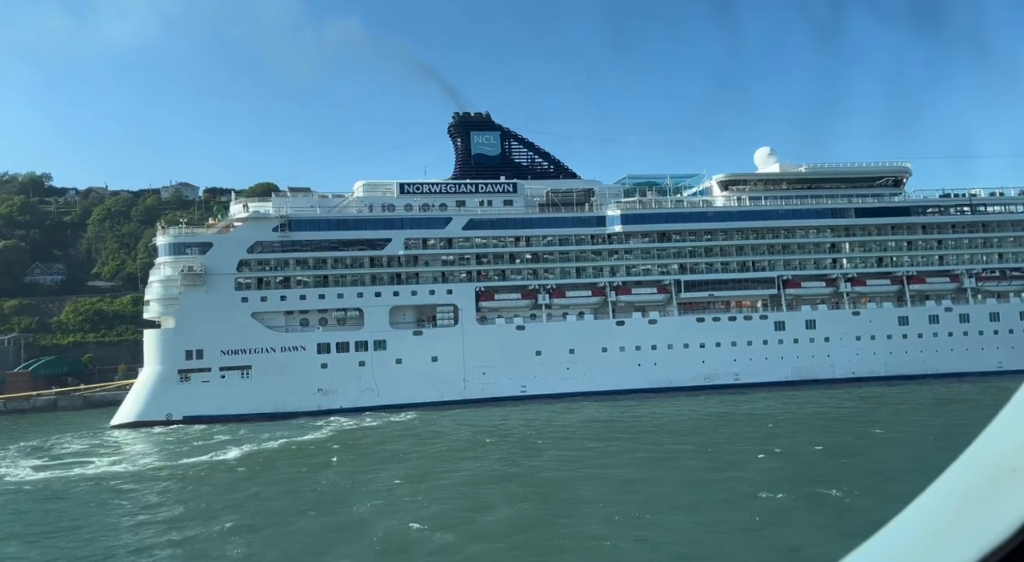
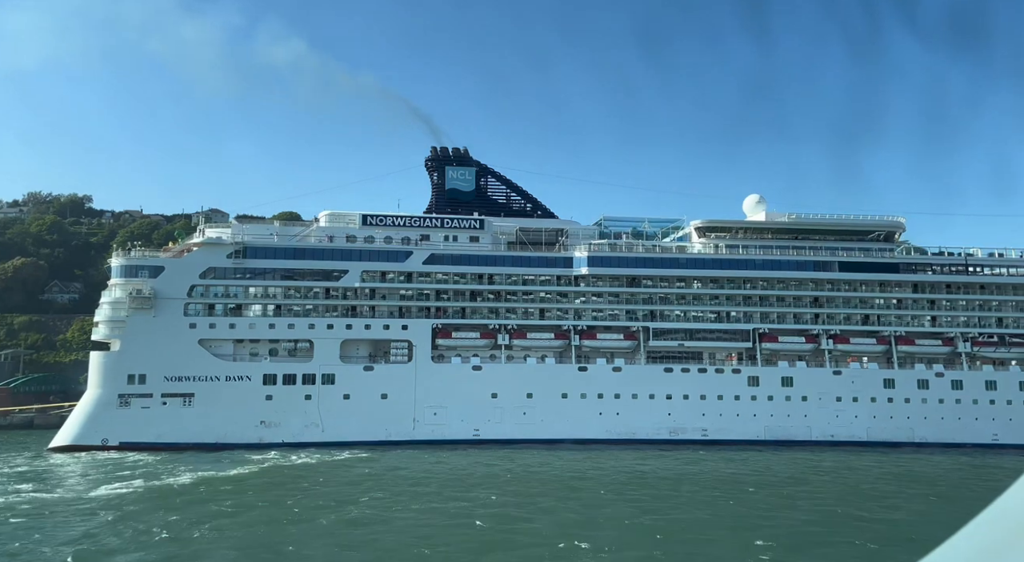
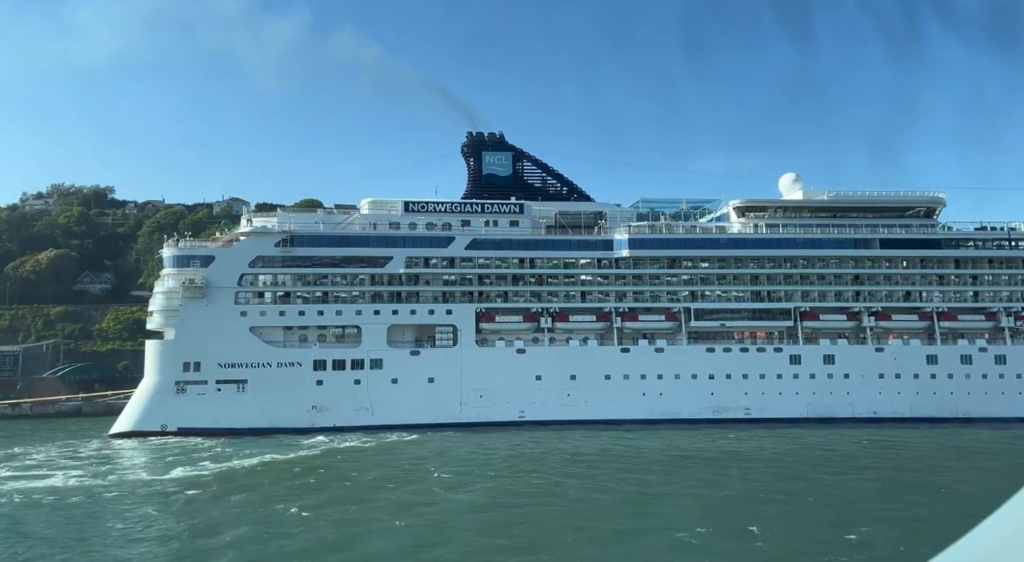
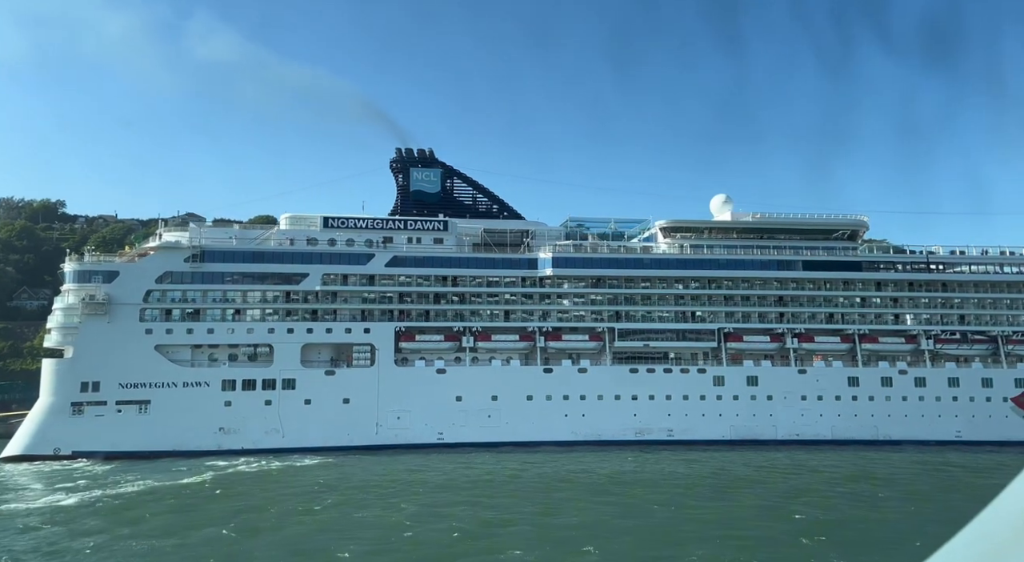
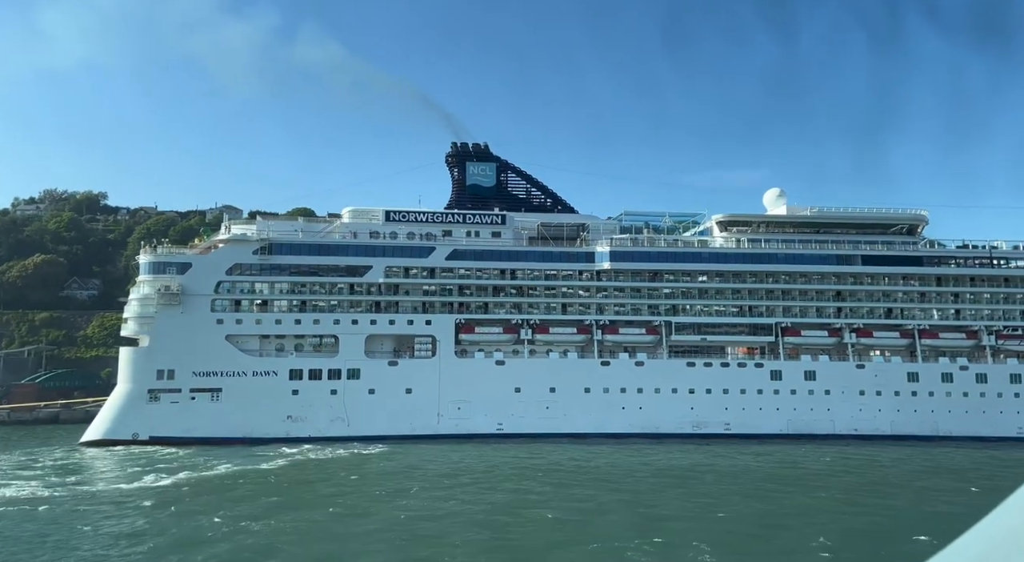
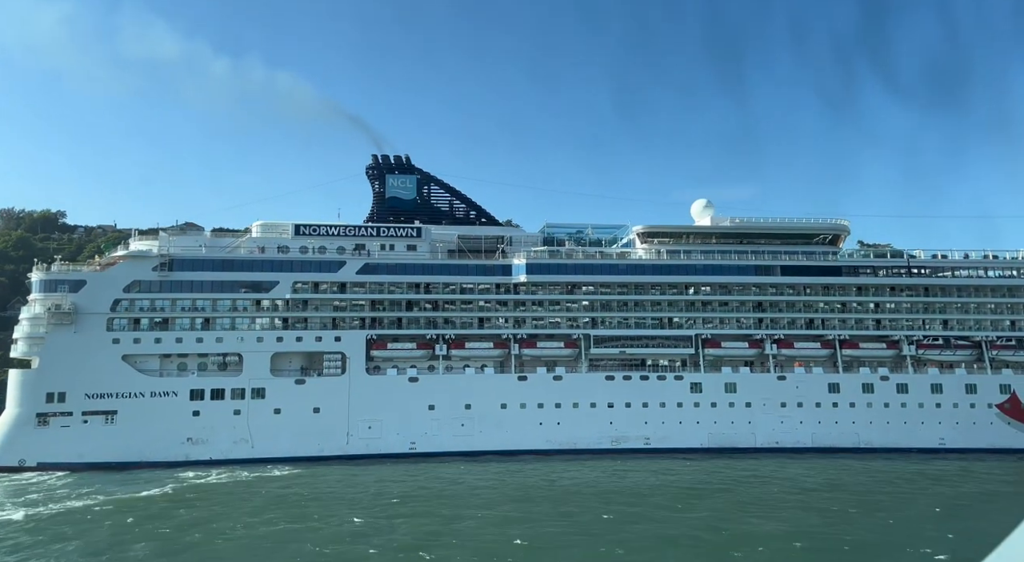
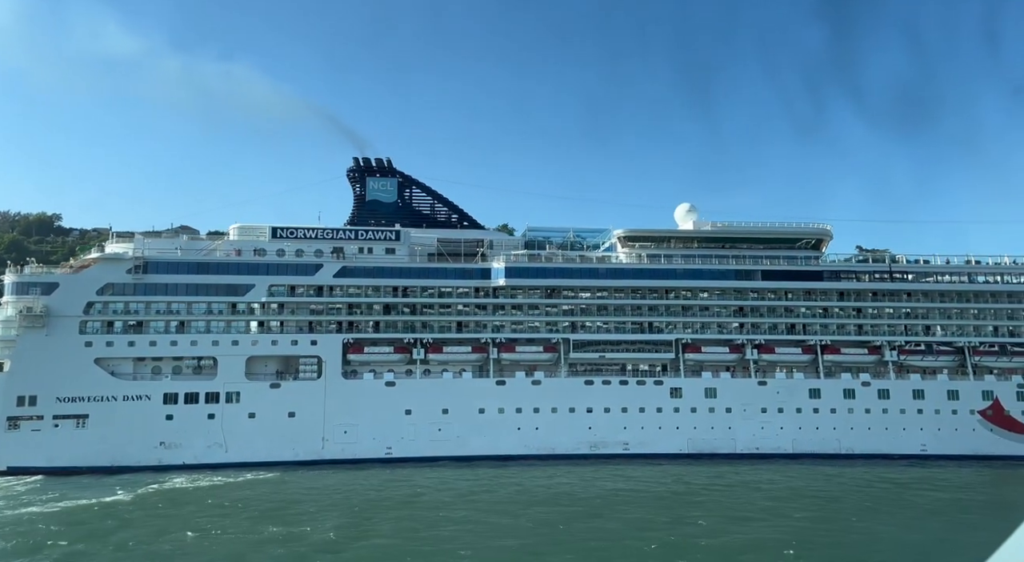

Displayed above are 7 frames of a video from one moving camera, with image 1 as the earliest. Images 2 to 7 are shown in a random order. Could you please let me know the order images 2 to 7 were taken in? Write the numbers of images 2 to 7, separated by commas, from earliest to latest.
3, 5, 2, 4, 6, 7
